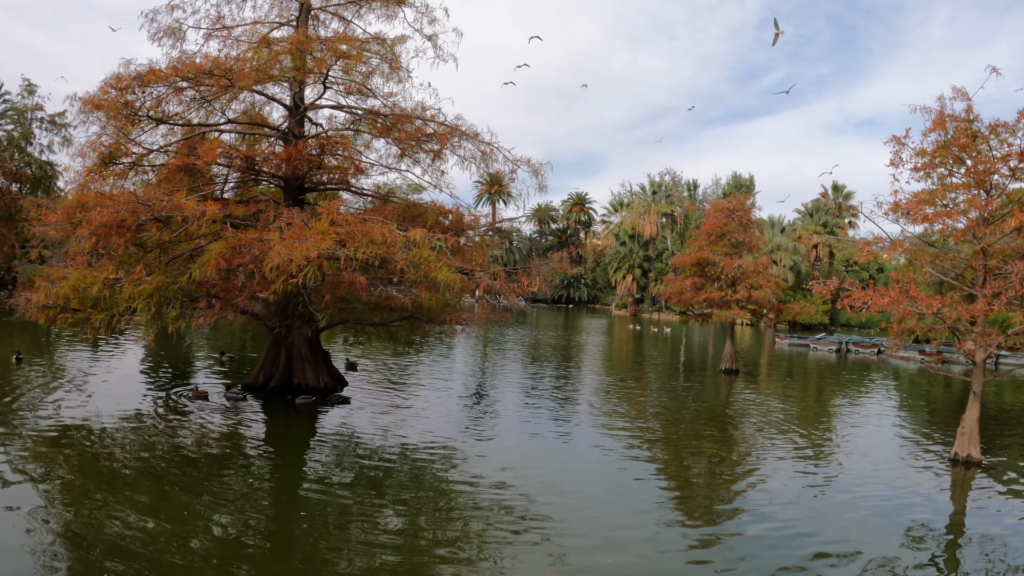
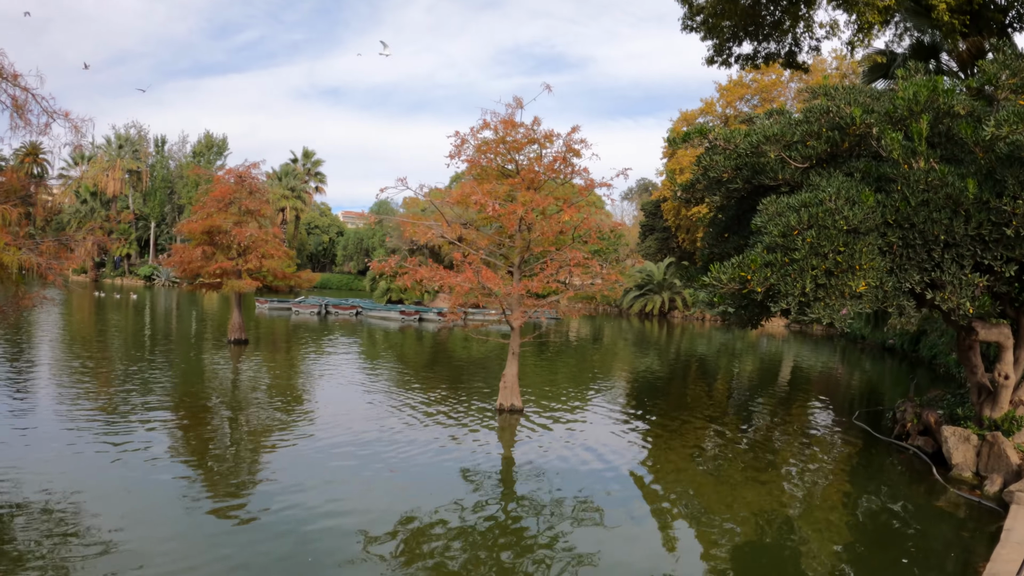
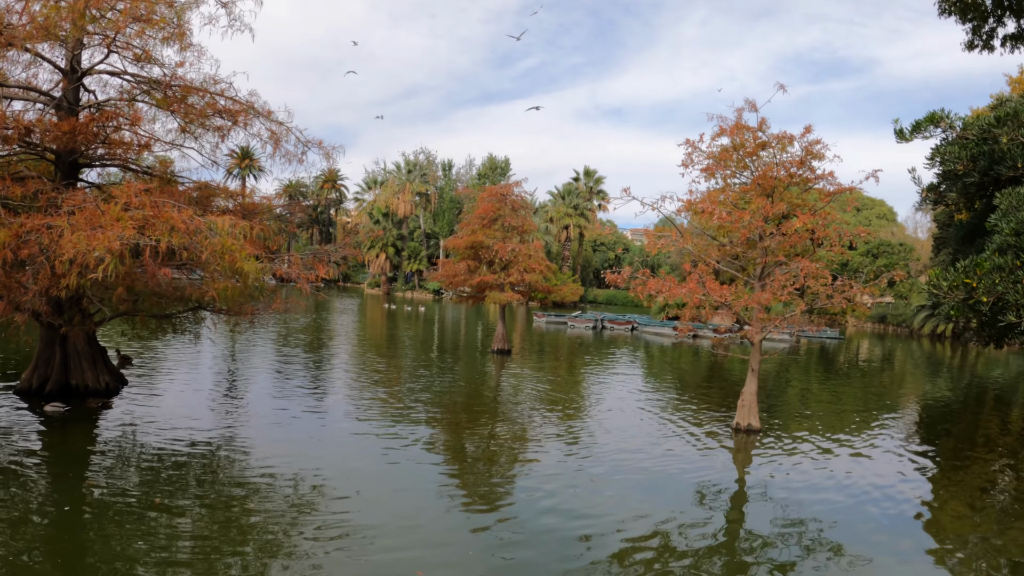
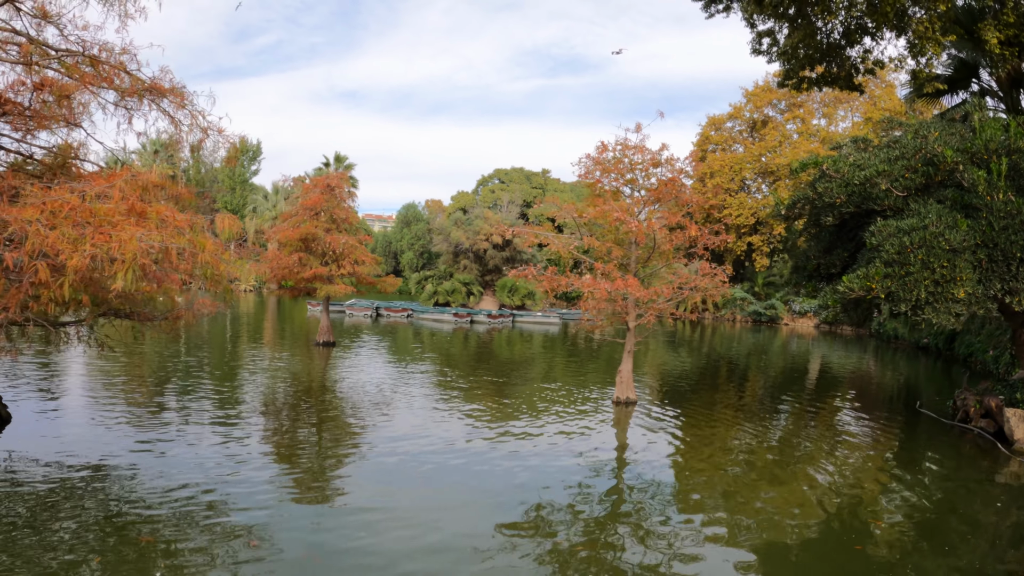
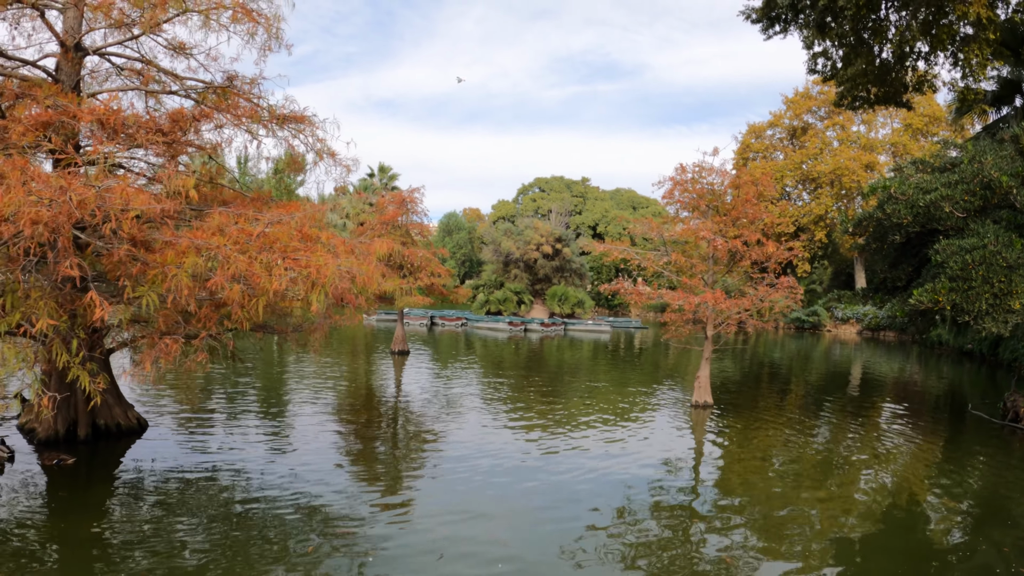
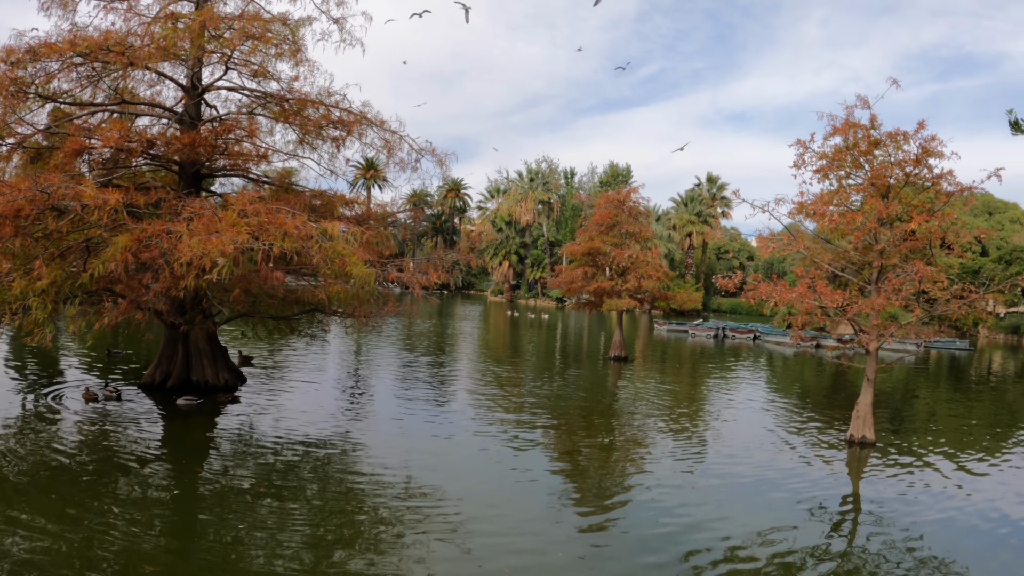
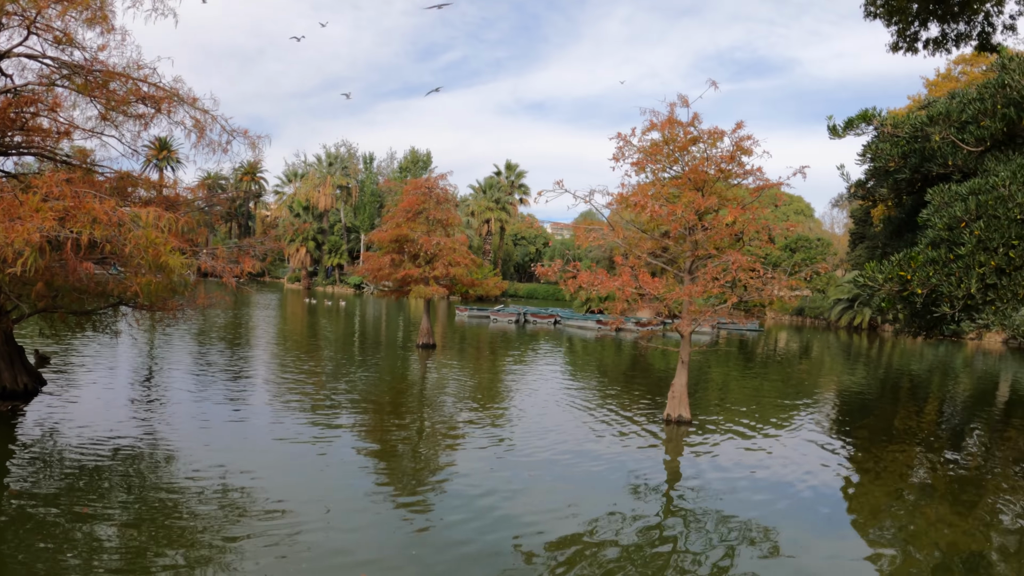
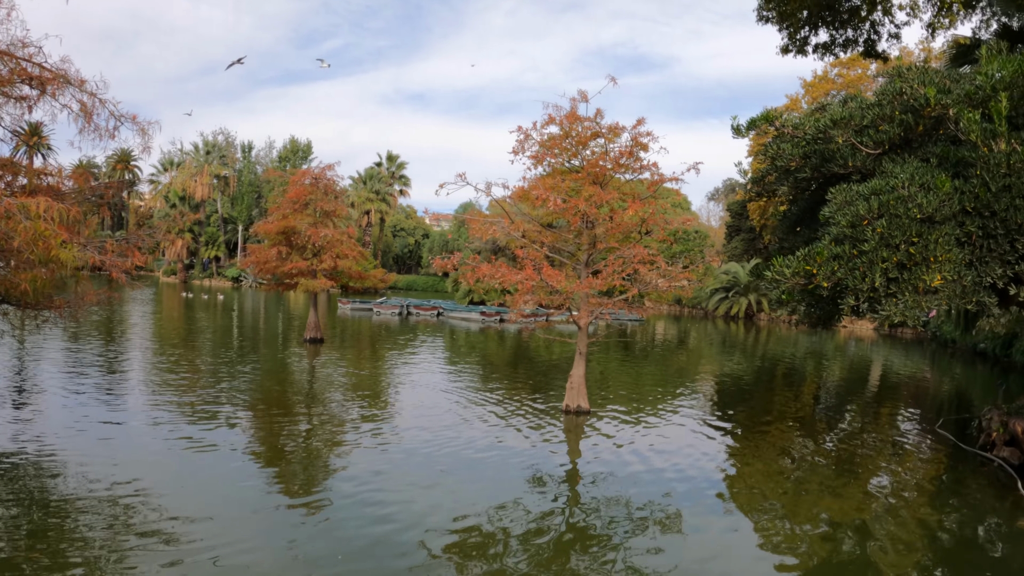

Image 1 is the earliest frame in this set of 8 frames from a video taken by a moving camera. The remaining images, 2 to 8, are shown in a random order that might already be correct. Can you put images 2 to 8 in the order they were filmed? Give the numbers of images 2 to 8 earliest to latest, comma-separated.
6, 3, 7, 8, 2, 4, 5
